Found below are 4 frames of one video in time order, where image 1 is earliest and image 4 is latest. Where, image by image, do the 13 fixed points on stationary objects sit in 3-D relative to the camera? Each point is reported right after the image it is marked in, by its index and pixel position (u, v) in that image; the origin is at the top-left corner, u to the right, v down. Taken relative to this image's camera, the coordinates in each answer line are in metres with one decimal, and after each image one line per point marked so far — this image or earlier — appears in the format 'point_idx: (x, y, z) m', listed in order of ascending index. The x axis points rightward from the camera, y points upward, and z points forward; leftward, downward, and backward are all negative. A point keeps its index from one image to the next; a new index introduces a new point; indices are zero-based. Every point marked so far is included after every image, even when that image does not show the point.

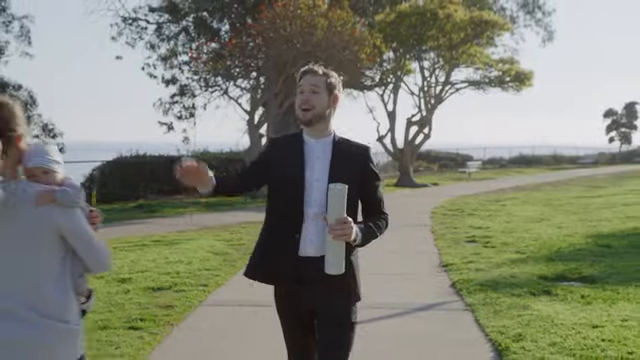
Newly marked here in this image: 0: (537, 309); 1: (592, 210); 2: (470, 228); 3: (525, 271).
0: (+1.9, -1.2, +7.8) m
1: (+6.1, -0.7, +19.6) m
2: (+2.8, -0.9, +16.4) m
3: (+2.4, -1.1, +10.4) m
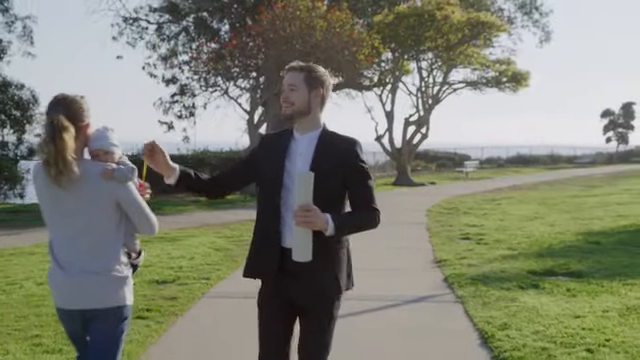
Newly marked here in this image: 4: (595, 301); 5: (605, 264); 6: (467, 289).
0: (+1.9, -1.1, +8.2) m
1: (+6.1, -0.6, +20.0) m
2: (+2.8, -0.9, +16.8) m
3: (+2.4, -1.1, +10.8) m
4: (+2.6, -1.1, +8.1) m
5: (+3.5, -1.0, +10.8) m
6: (+1.5, -1.1, +9.1) m
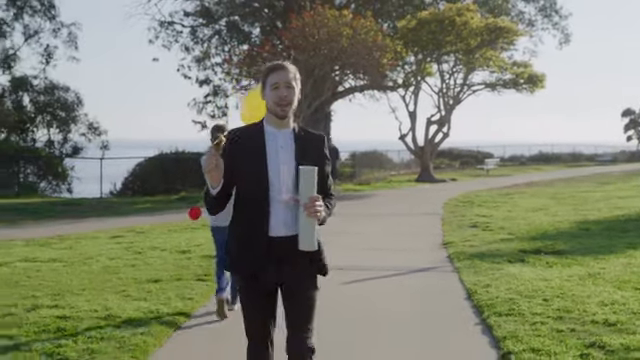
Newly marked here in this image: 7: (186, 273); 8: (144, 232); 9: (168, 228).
0: (+2.2, -1.0, +10.2) m
1: (+6.7, -0.5, +21.8) m
2: (+3.3, -0.8, +18.7) m
3: (+2.7, -1.0, +12.7) m
4: (+2.8, -1.0, +10.0) m
5: (+3.9, -0.9, +12.7) m
6: (+1.8, -1.0, +11.0) m
7: (-1.6, -1.1, +10.1) m
8: (-3.3, -1.0, +16.1) m
9: (-3.0, -0.9, +17.1) m
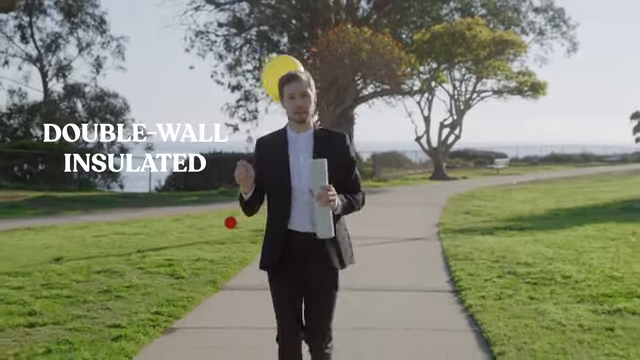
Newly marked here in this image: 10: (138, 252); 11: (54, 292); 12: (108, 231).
0: (+2.5, -0.9, +13.8) m
1: (+7.4, -0.4, +25.3) m
2: (+3.9, -0.7, +22.3) m
3: (+3.1, -0.9, +16.3) m
4: (+3.1, -0.9, +13.7) m
5: (+4.3, -0.8, +16.3) m
6: (+2.1, -0.9, +14.7) m
7: (-1.2, -0.9, +13.9) m
8: (-2.8, -0.8, +20.0) m
9: (-2.5, -0.8, +20.9) m
10: (-2.6, -1.0, +12.6) m
11: (-2.6, -1.1, +8.7) m
12: (-4.1, -1.0, +16.8) m
